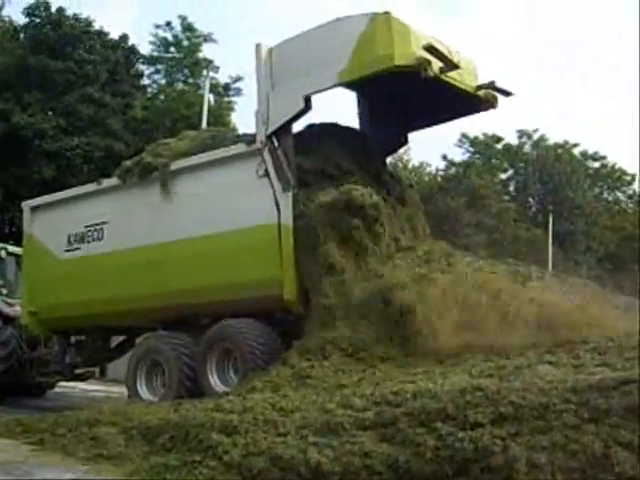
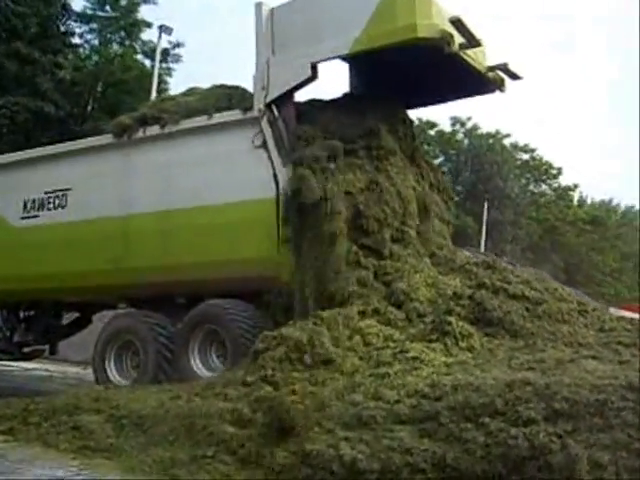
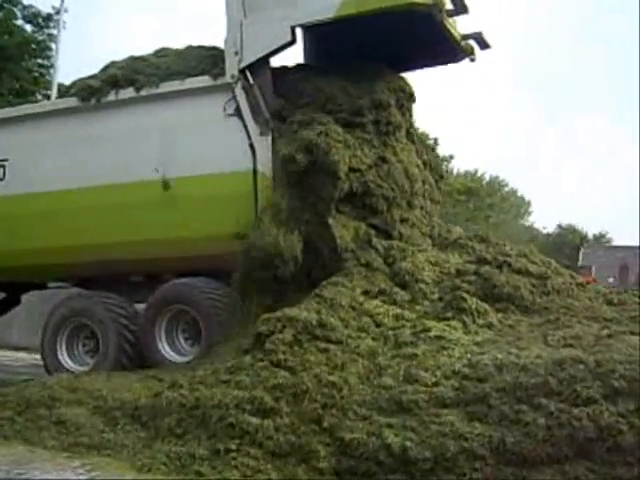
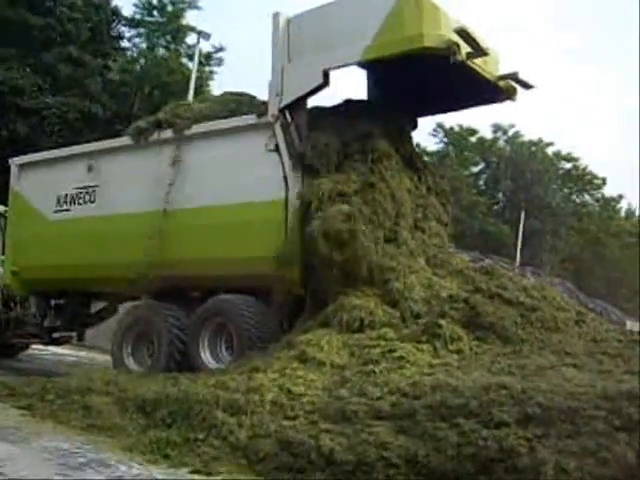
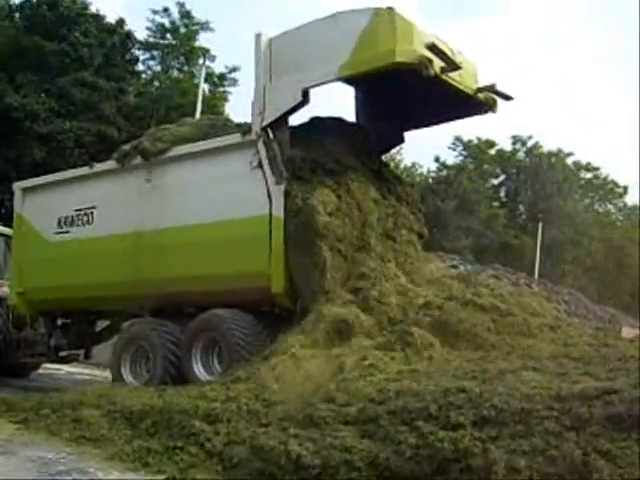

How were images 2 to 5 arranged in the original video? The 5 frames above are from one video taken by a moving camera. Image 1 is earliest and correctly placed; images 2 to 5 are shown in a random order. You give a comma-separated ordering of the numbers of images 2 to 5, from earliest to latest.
5, 4, 2, 3
